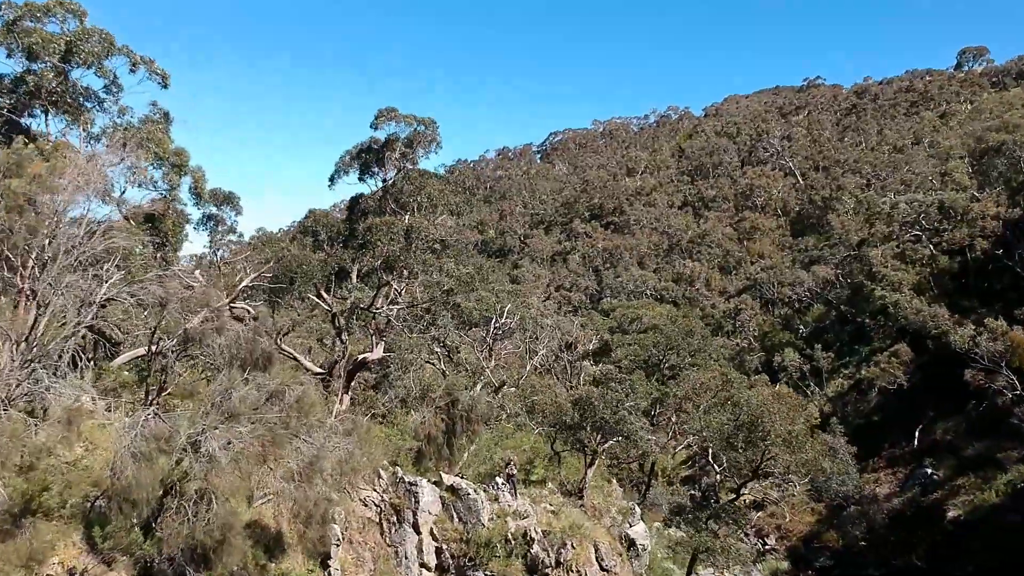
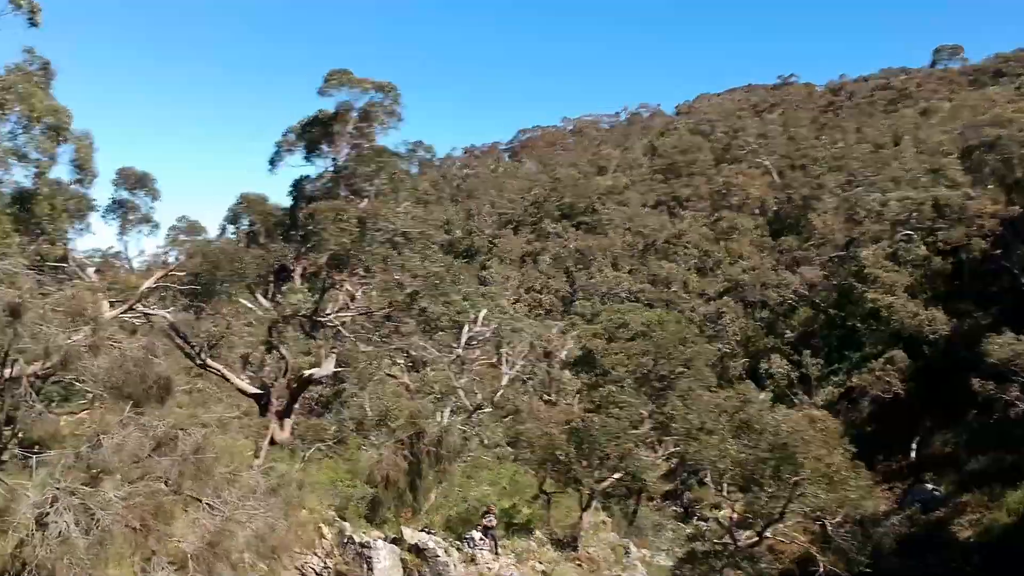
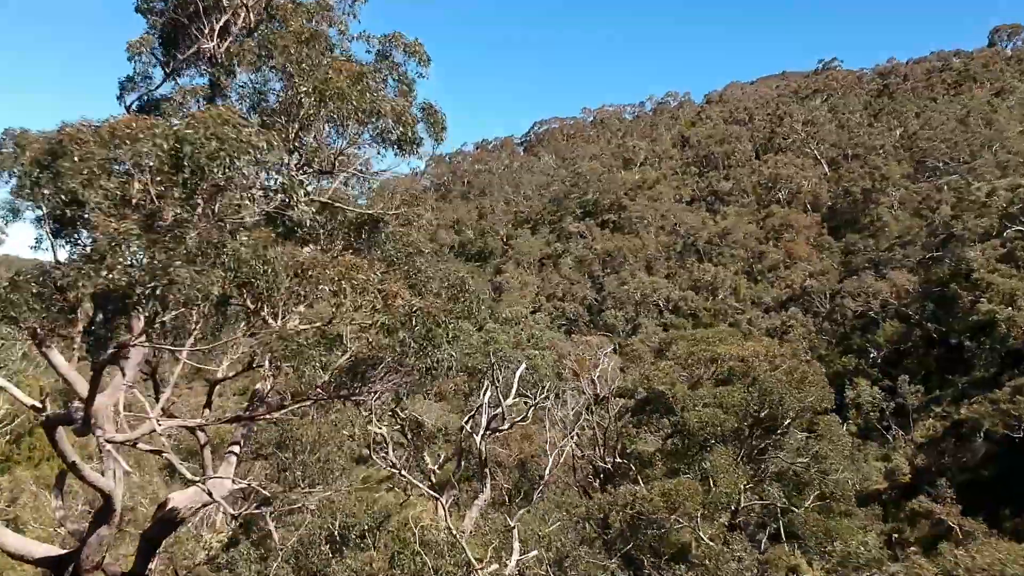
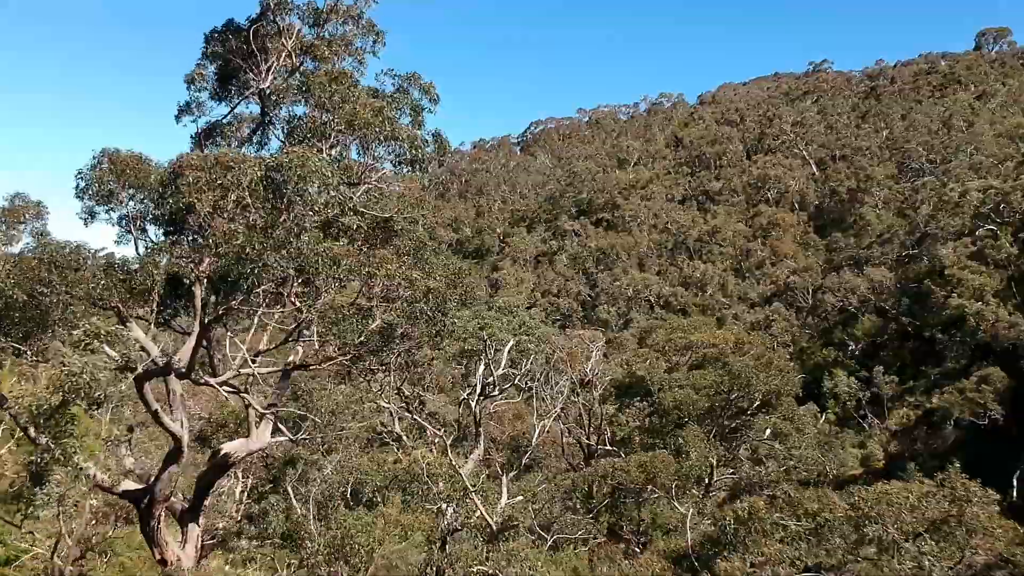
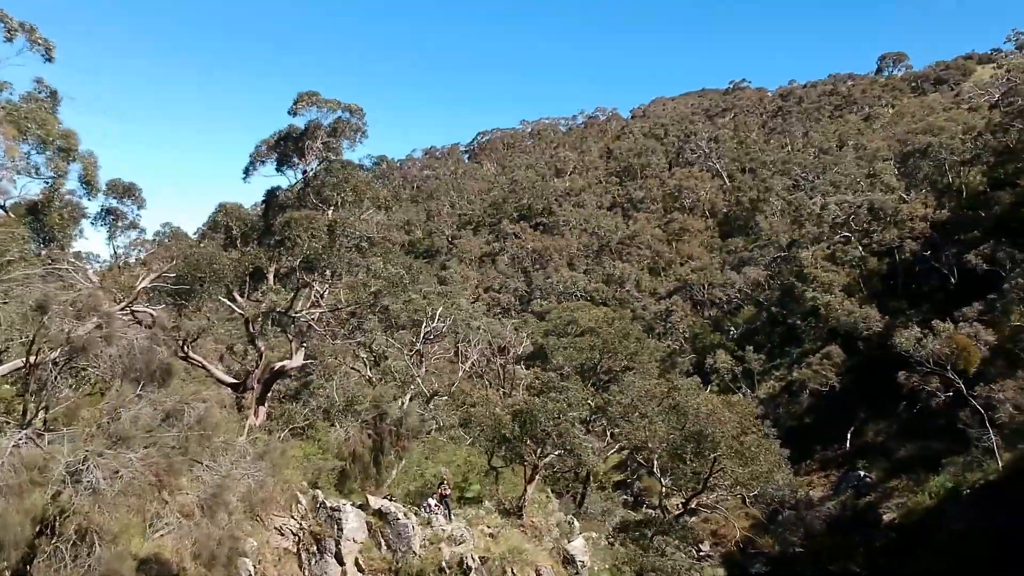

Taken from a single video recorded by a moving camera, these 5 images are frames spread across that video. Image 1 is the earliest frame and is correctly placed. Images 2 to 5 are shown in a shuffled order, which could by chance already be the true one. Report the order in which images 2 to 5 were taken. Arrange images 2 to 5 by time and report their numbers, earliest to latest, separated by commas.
5, 2, 4, 3
